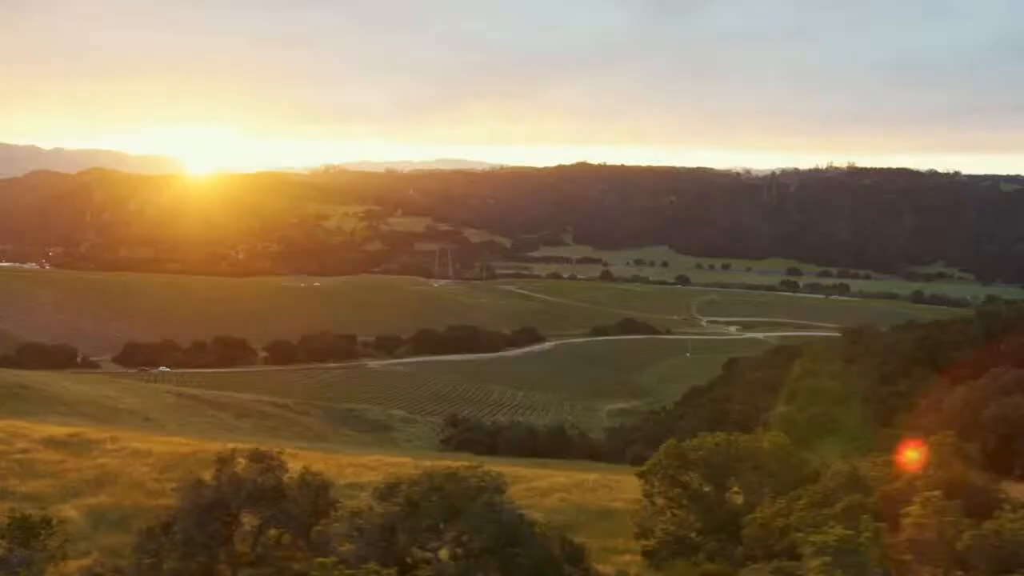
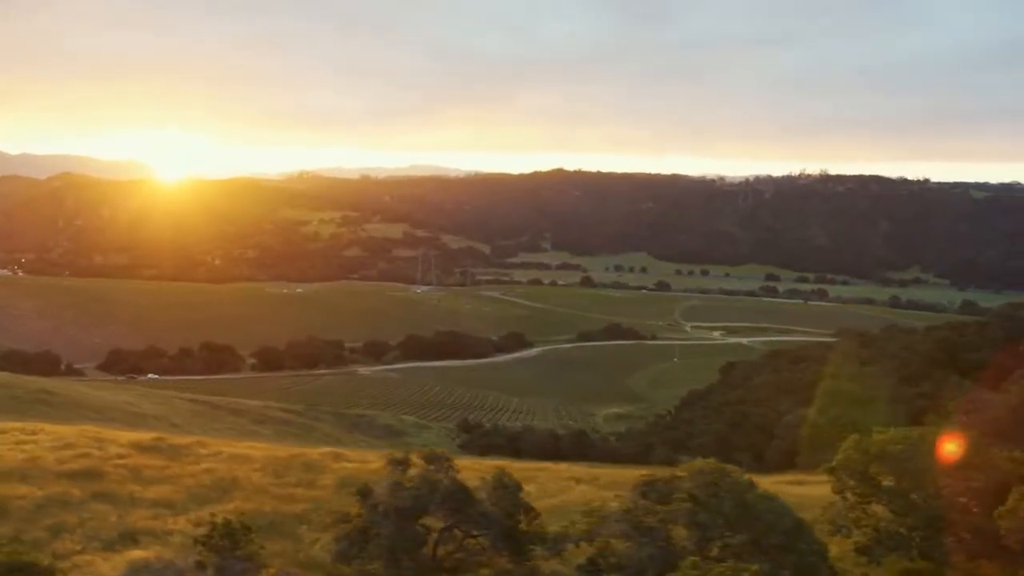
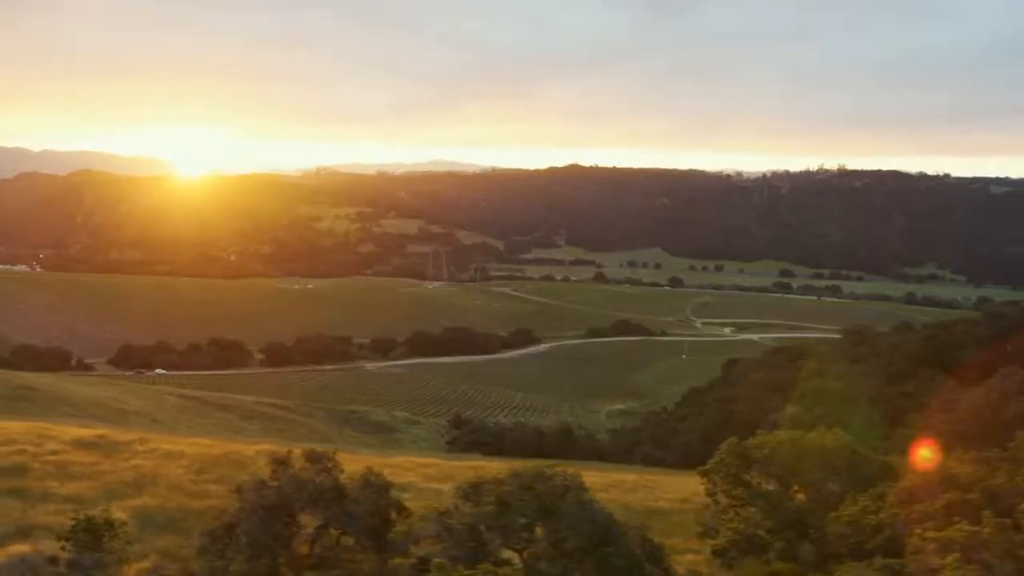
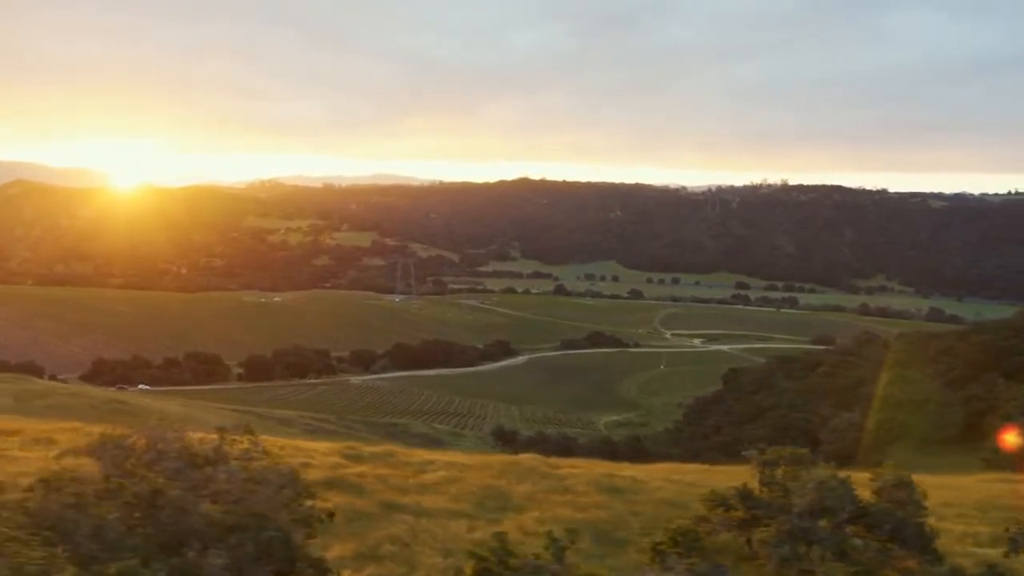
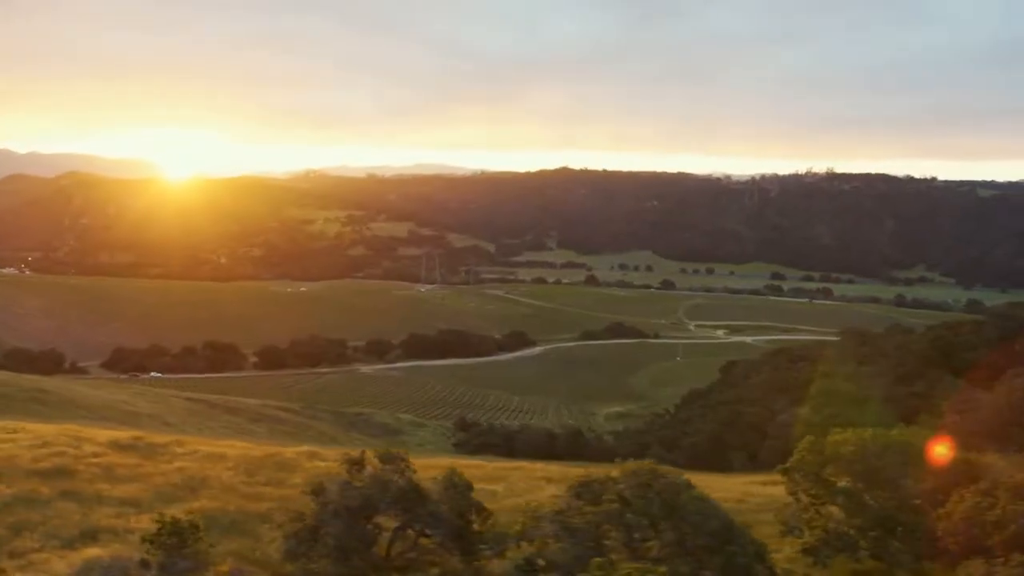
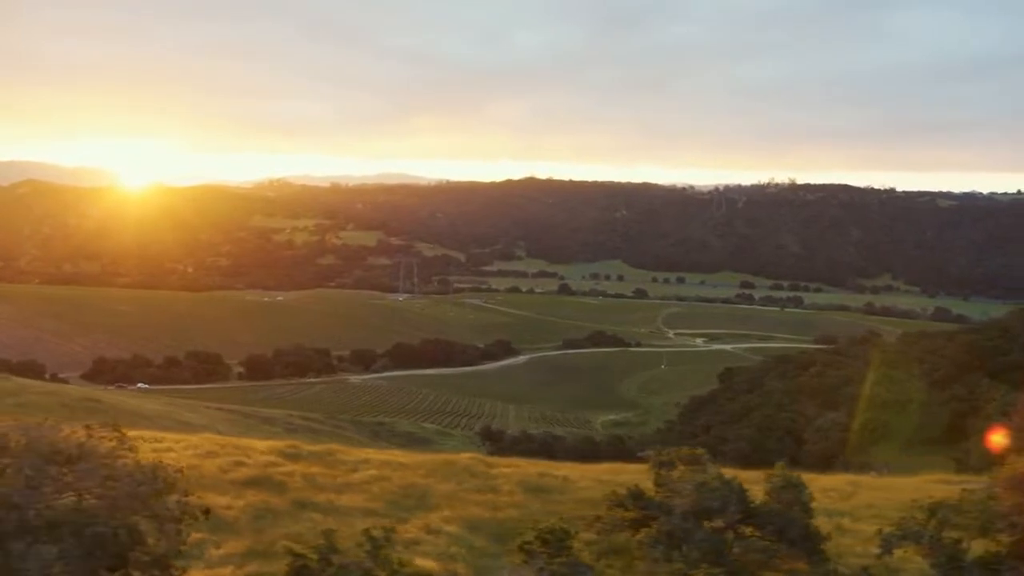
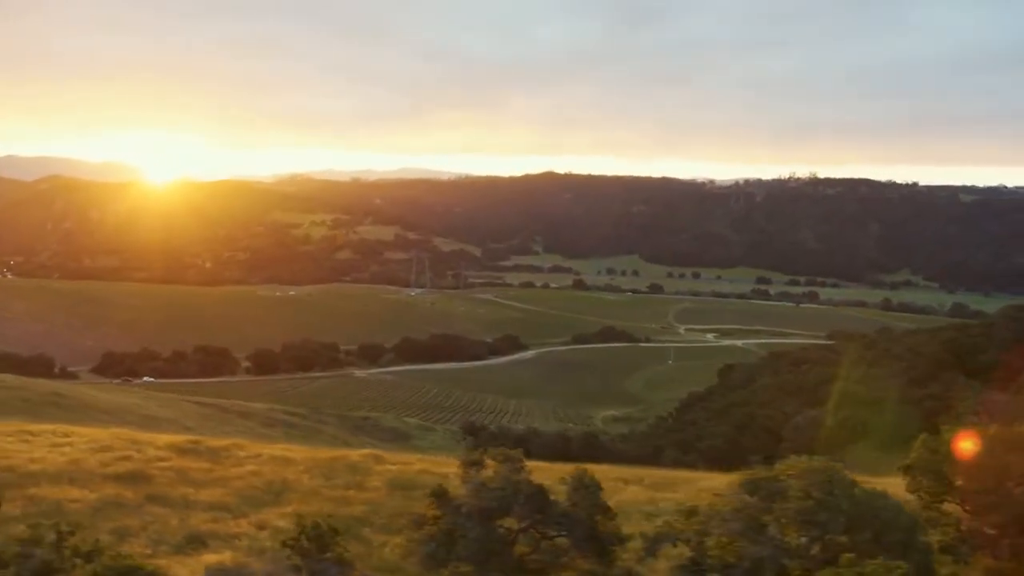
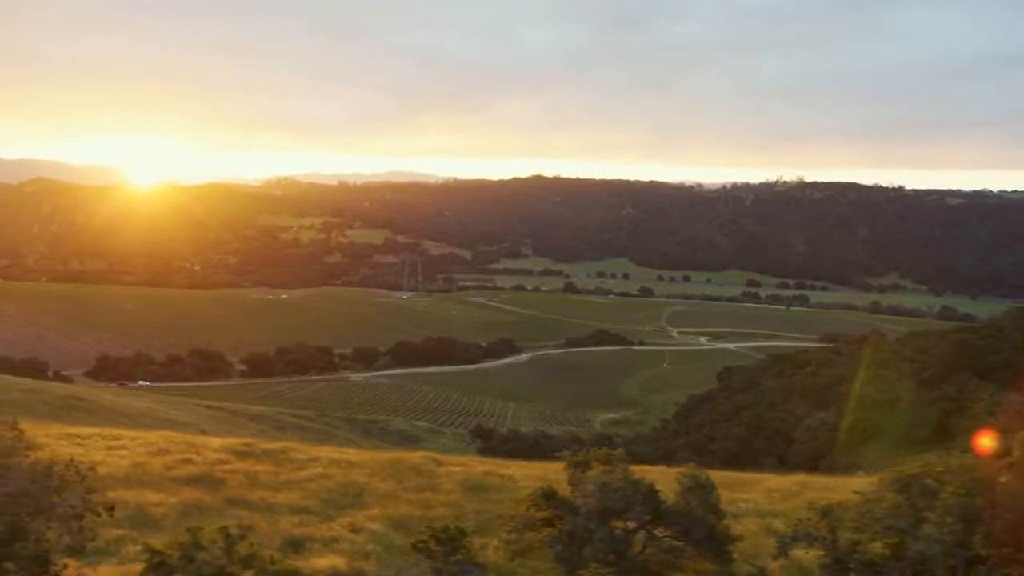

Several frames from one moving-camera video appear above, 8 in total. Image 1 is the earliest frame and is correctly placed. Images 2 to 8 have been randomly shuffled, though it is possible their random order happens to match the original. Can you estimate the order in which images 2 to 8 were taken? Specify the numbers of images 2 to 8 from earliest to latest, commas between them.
3, 5, 2, 7, 8, 6, 4
